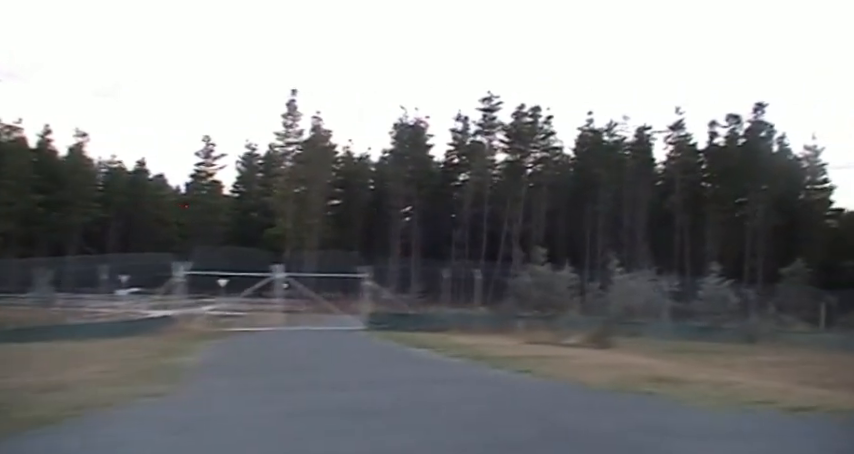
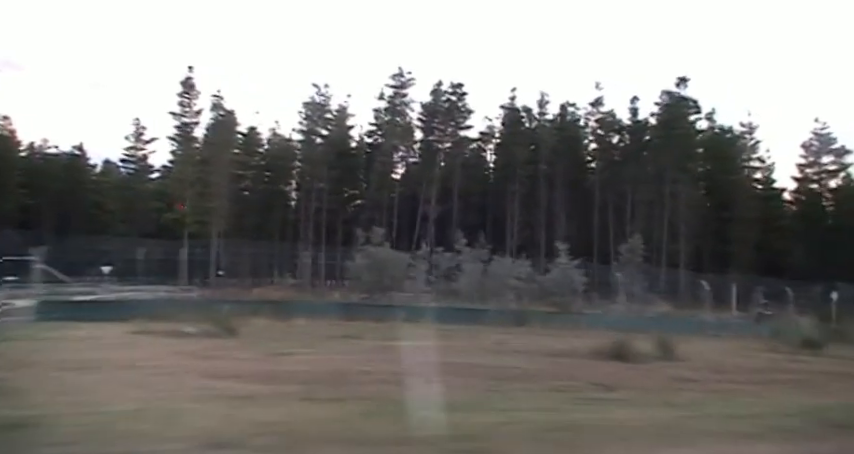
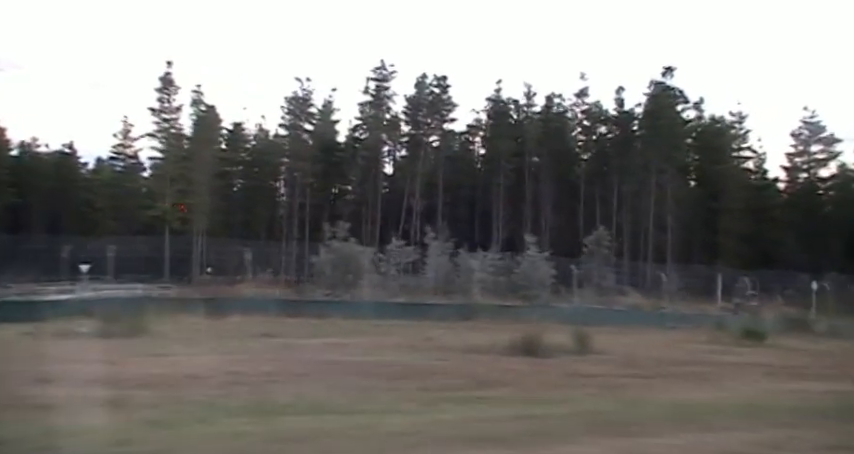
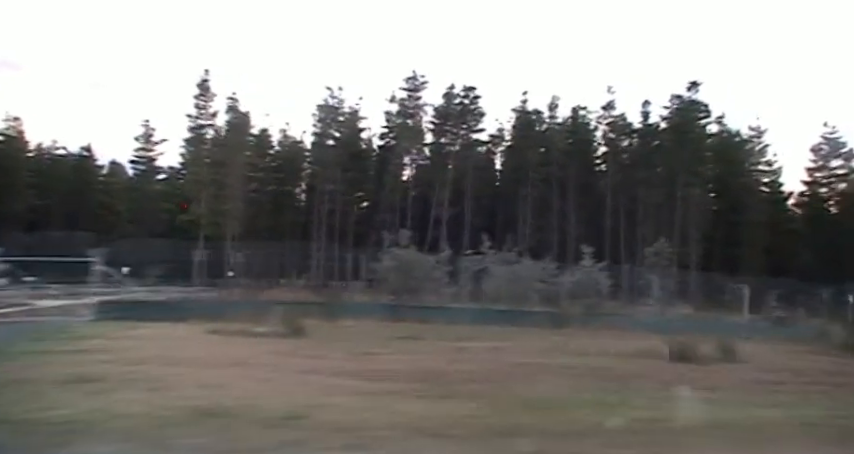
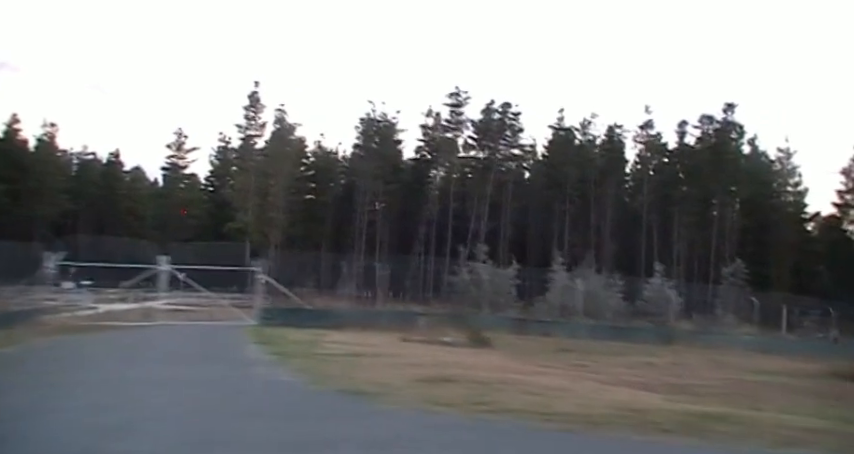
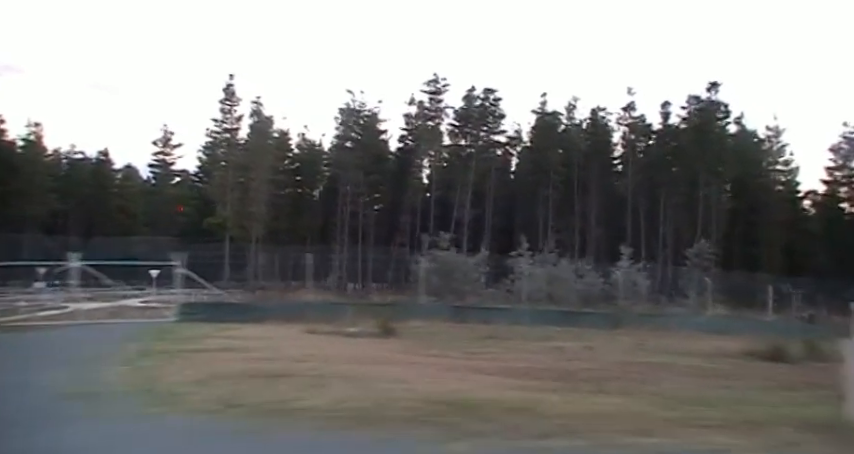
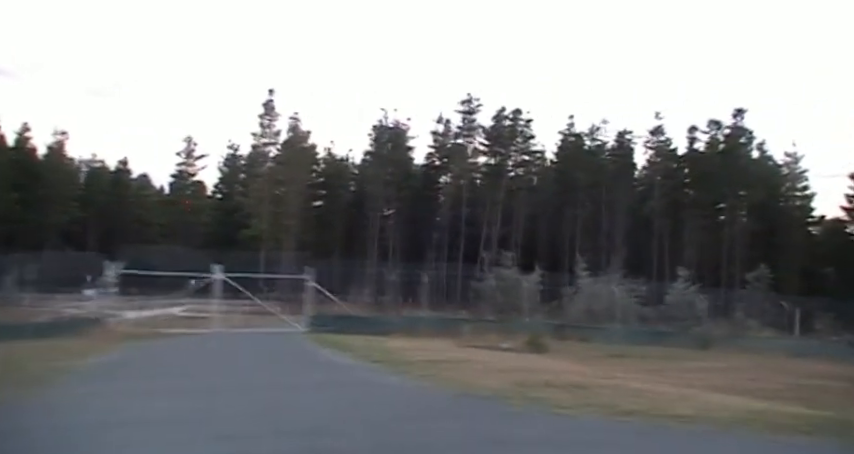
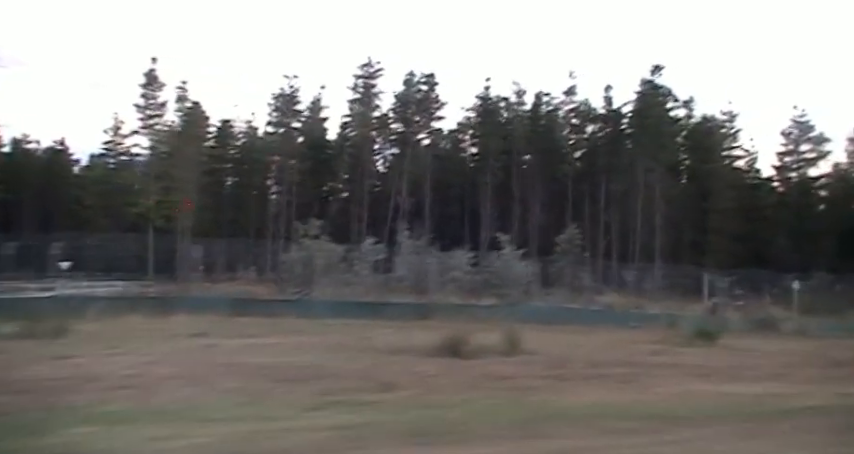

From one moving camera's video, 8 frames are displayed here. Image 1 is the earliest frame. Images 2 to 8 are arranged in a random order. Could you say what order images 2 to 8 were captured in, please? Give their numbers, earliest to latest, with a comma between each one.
7, 5, 6, 4, 2, 3, 8
